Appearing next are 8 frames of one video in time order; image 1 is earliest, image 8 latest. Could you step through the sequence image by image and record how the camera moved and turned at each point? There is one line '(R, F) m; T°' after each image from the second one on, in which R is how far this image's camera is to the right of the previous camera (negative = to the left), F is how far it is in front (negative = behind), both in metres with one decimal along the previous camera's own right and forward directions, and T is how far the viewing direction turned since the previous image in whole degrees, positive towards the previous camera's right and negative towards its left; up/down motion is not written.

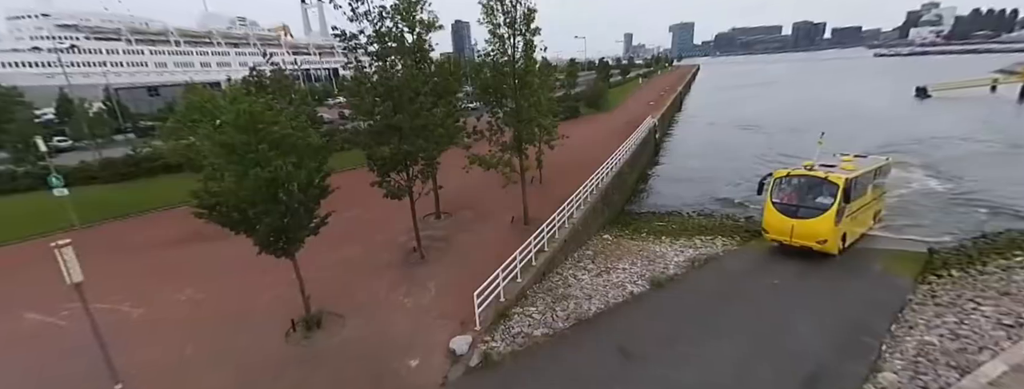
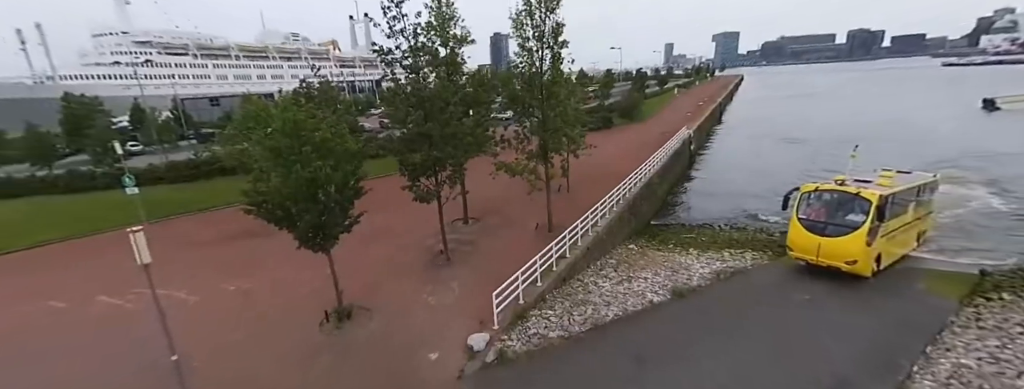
(+0.3, -0.4) m; -5°
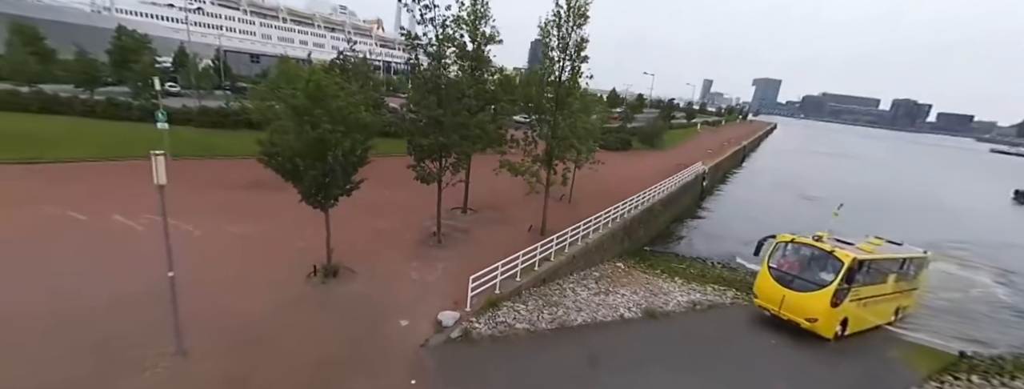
(+0.5, -0.5) m; -2°
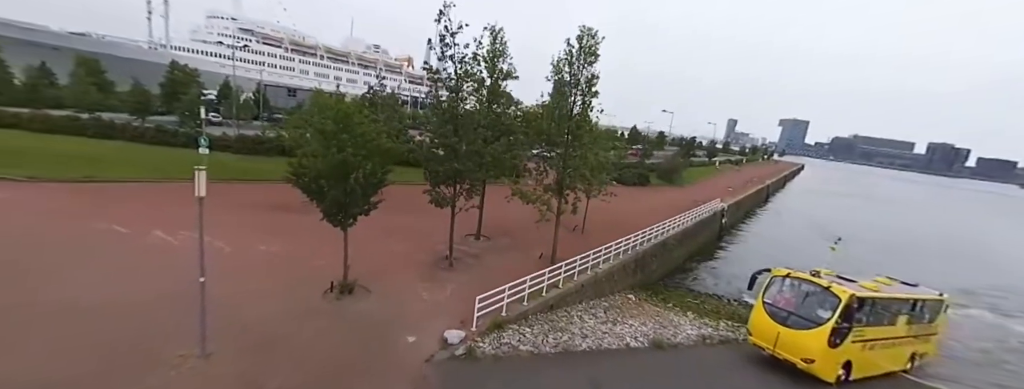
(+0.3, -0.5) m; -3°
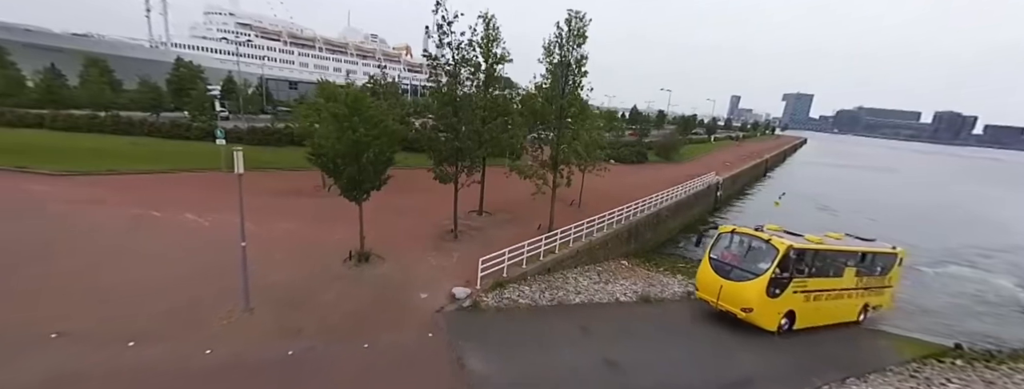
(+0.2, -1.2) m; -1°
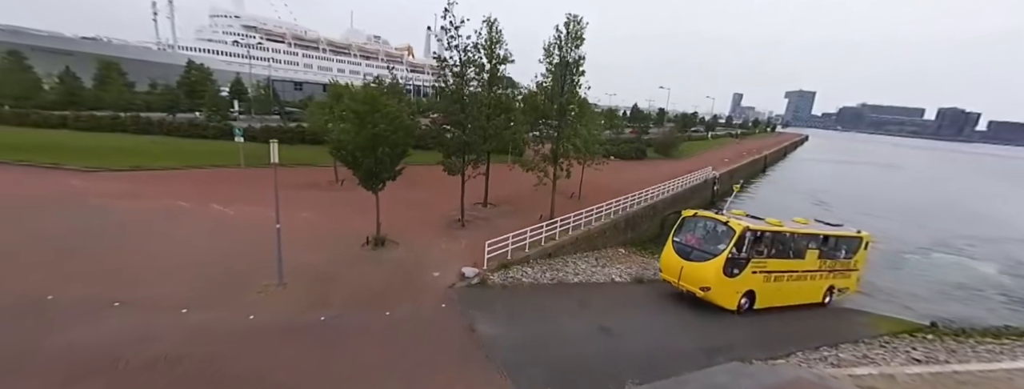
(0.0, -1.1) m; 0°
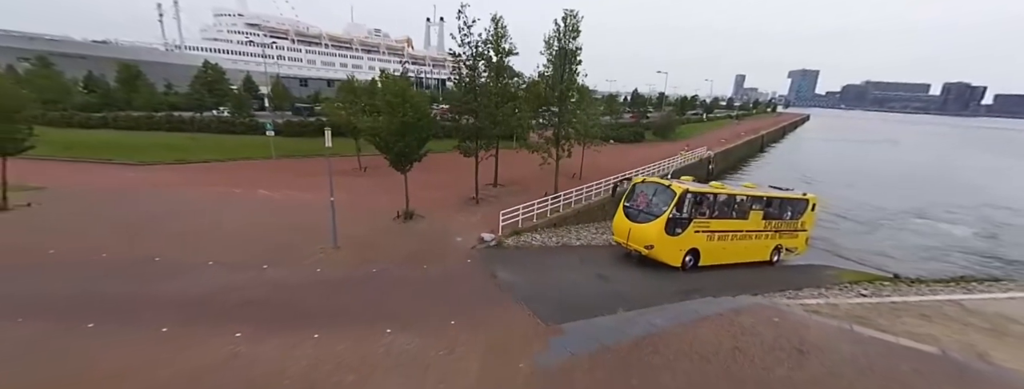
(-0.2, -2.1) m; -1°
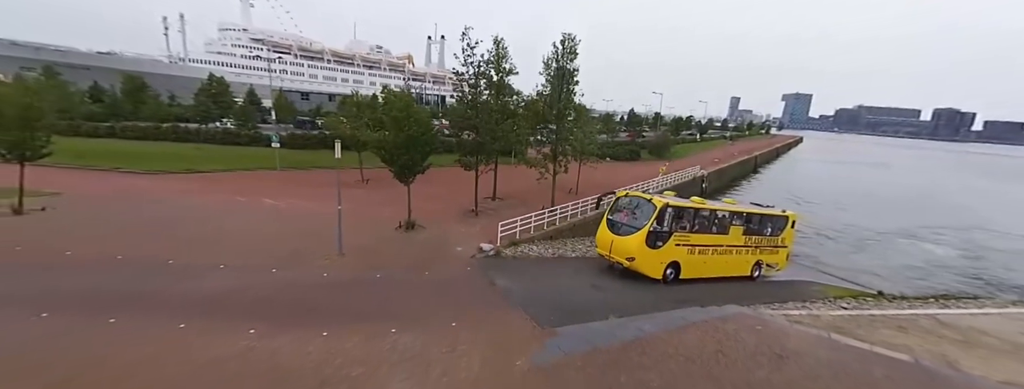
(-0.1, -0.6) m; 0°
